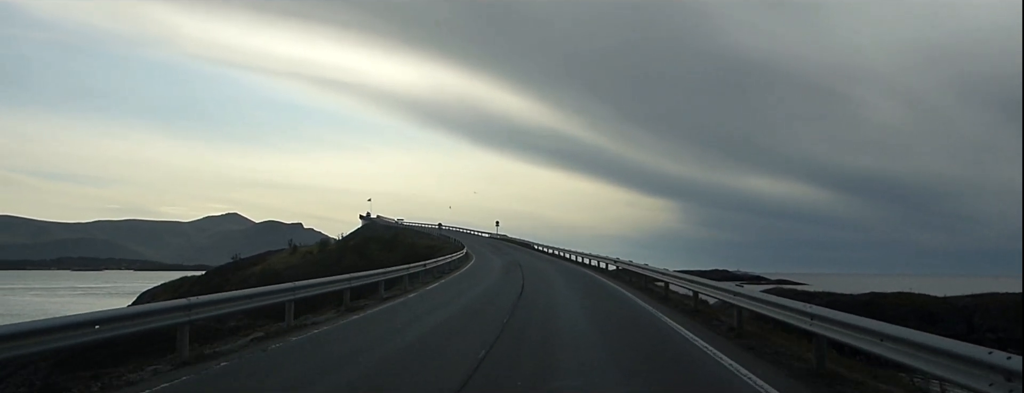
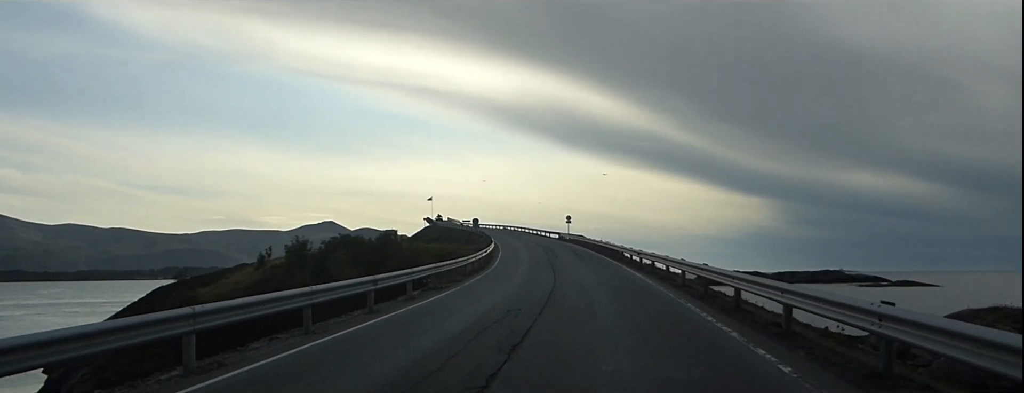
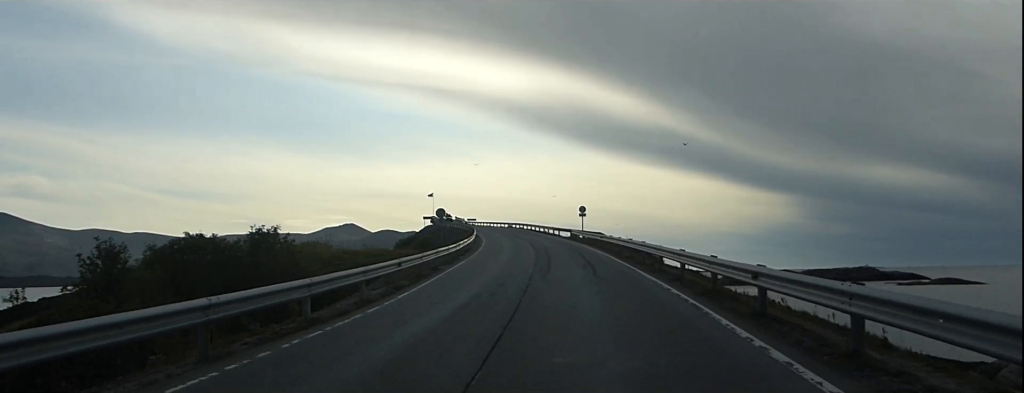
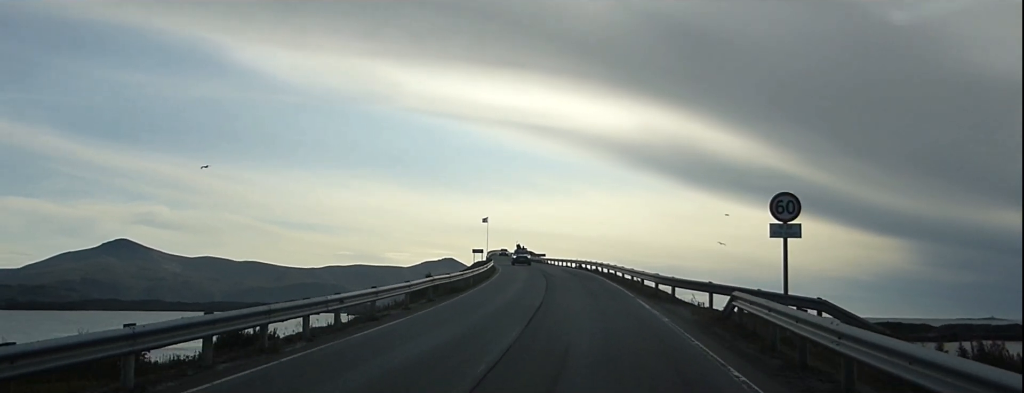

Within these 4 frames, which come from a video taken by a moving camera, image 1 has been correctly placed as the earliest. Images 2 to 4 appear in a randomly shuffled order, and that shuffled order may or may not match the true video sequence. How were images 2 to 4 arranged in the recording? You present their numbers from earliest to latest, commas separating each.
2, 3, 4
